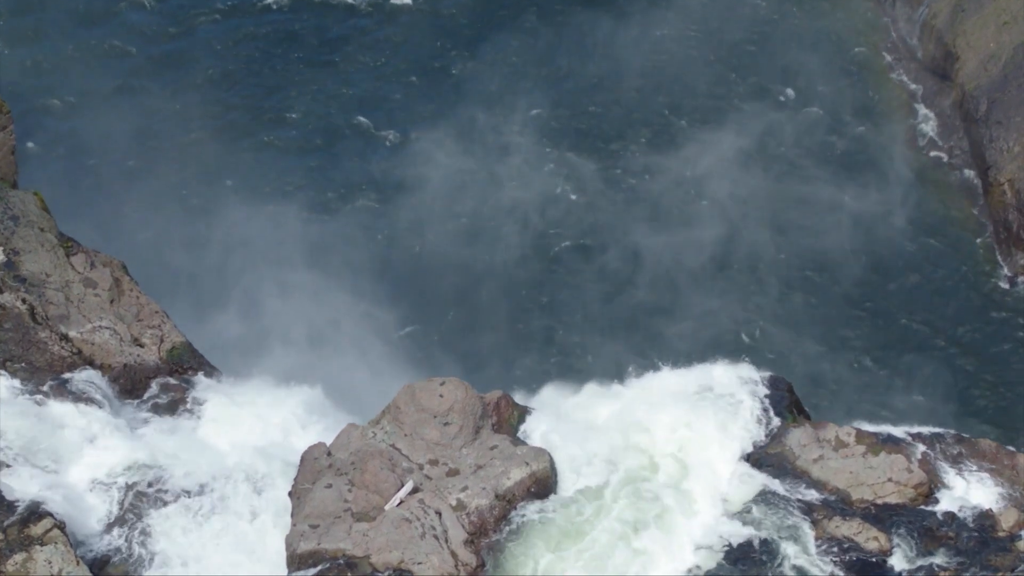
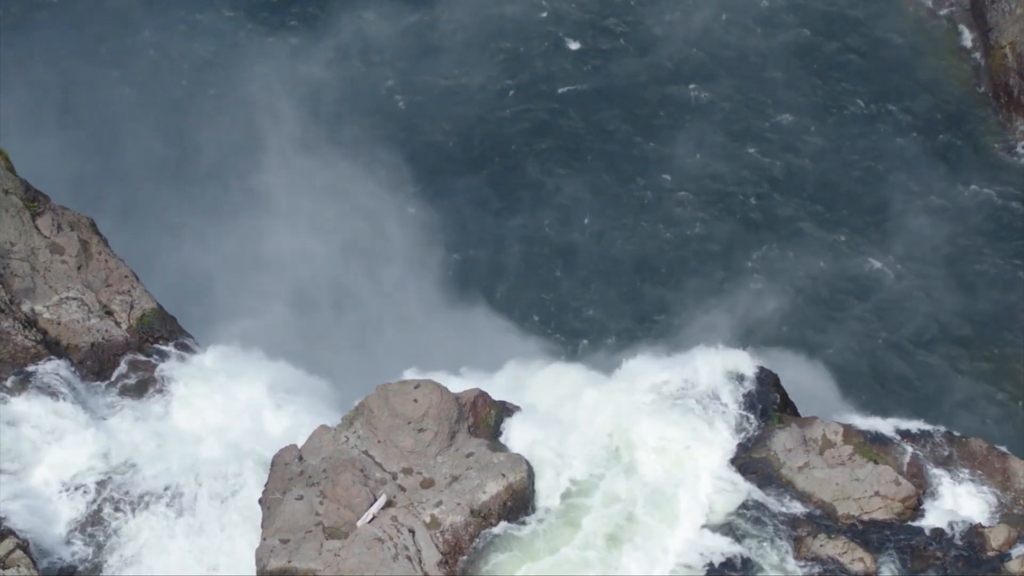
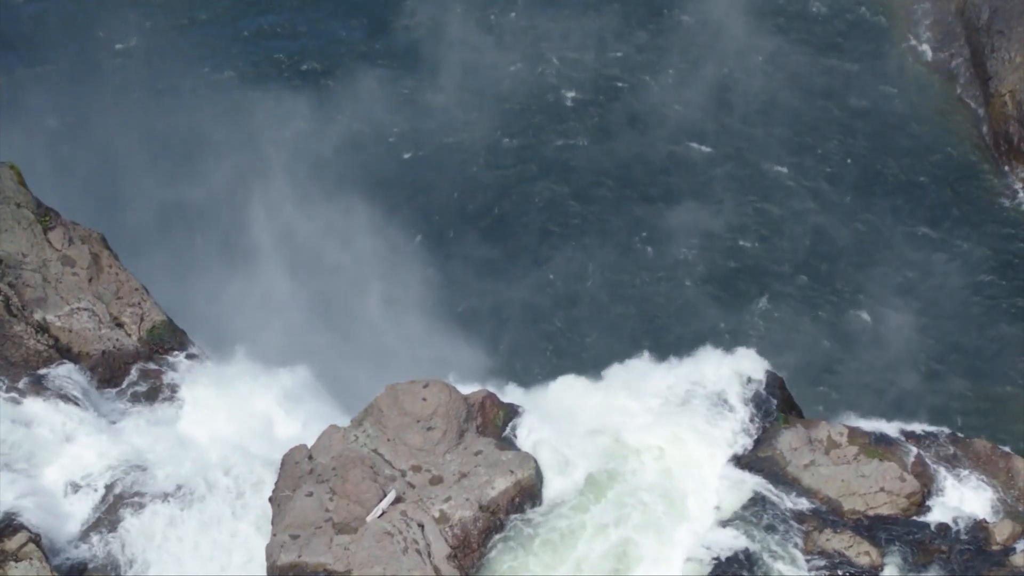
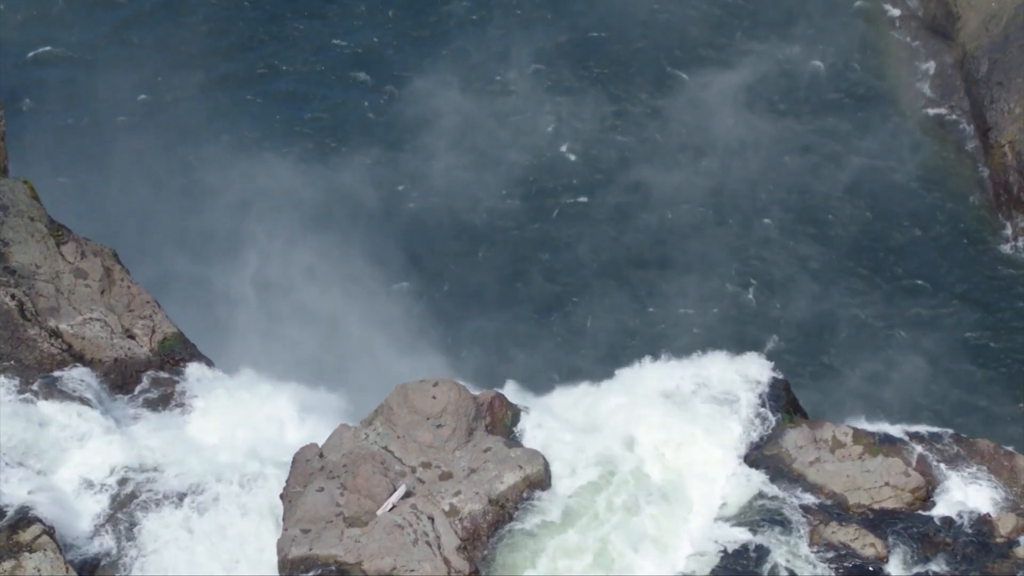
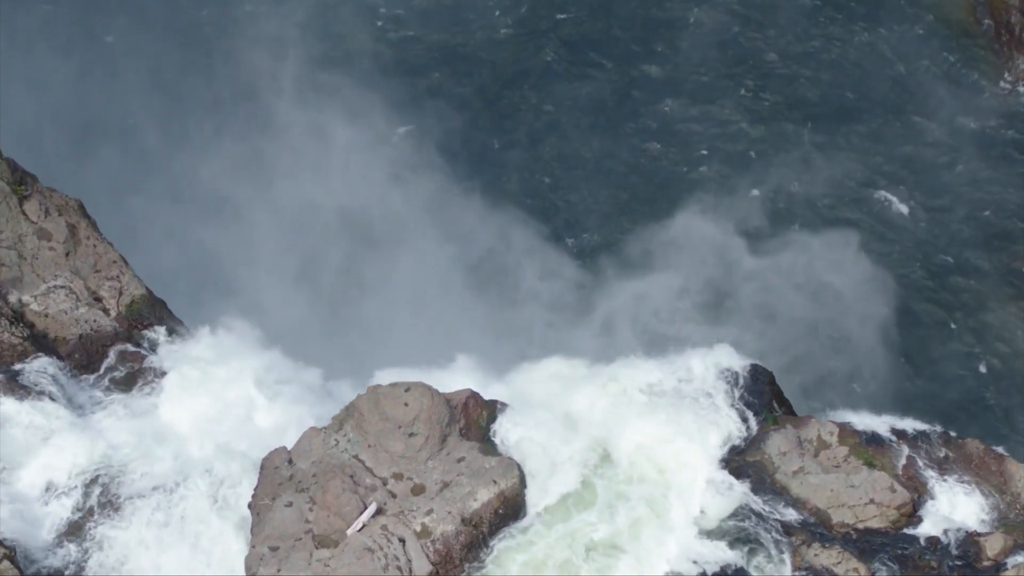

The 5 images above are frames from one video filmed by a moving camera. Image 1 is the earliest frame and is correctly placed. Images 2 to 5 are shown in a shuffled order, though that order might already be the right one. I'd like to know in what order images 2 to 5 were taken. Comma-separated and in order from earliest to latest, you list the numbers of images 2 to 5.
4, 3, 2, 5
